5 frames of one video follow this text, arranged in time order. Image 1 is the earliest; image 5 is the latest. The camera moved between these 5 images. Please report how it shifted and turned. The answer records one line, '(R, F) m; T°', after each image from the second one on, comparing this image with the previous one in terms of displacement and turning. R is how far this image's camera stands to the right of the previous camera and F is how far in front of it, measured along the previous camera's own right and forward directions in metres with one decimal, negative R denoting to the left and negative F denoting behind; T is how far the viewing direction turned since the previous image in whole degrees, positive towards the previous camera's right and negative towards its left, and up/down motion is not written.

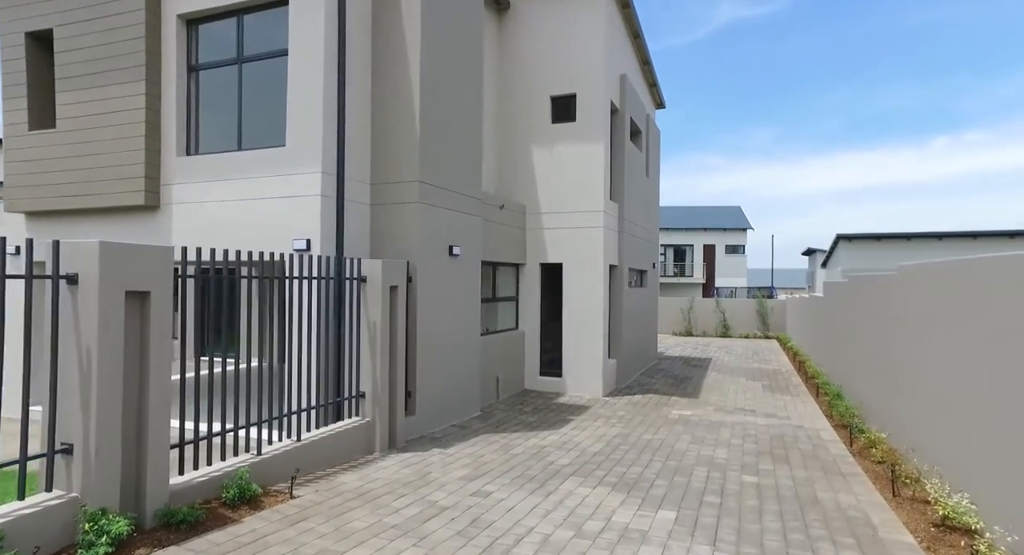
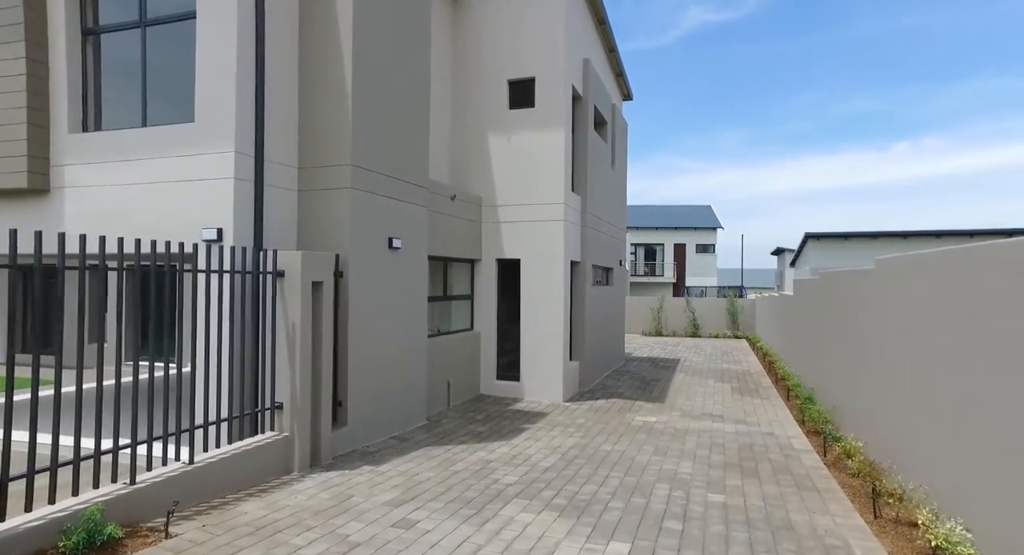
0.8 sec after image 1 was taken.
(+0.3, +0.7) m; +3°
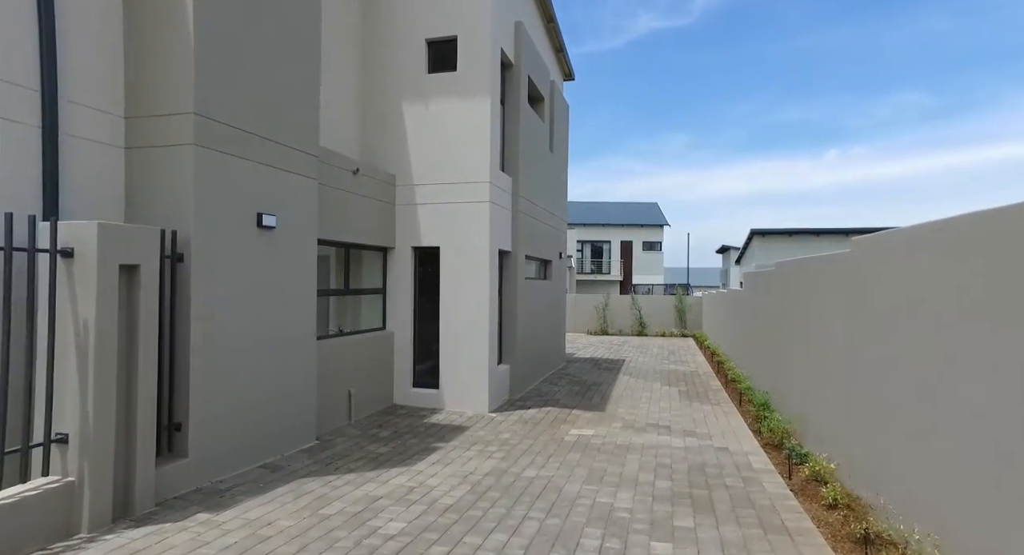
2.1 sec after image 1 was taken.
(+0.5, +1.3) m; +5°
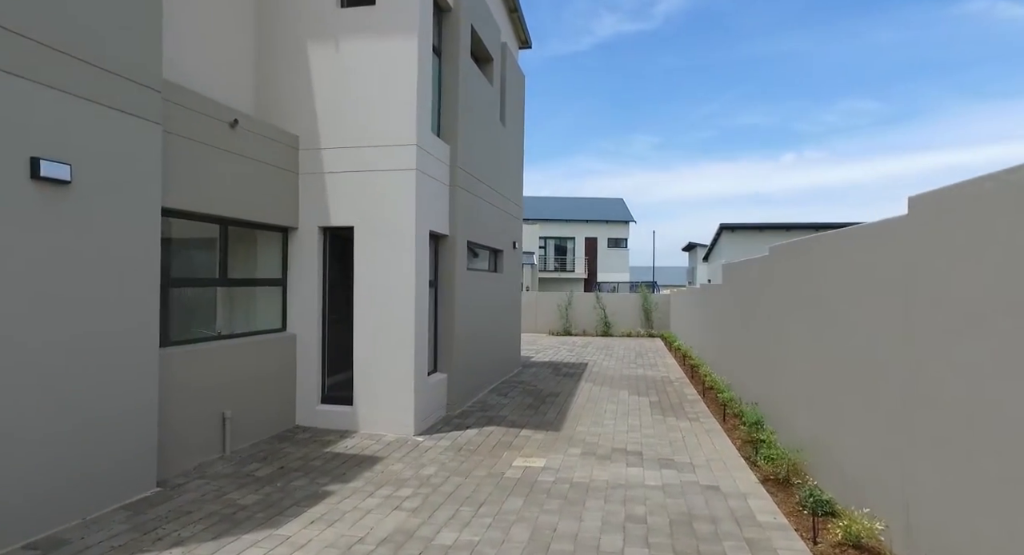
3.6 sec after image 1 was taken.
(+0.4, +1.6) m; +3°
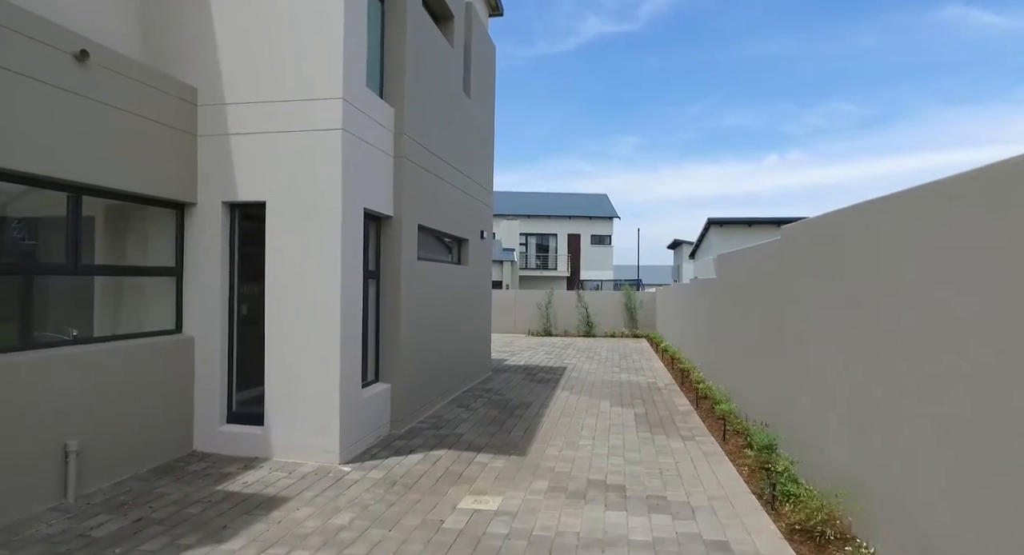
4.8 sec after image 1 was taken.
(+0.3, +1.3) m; +2°
